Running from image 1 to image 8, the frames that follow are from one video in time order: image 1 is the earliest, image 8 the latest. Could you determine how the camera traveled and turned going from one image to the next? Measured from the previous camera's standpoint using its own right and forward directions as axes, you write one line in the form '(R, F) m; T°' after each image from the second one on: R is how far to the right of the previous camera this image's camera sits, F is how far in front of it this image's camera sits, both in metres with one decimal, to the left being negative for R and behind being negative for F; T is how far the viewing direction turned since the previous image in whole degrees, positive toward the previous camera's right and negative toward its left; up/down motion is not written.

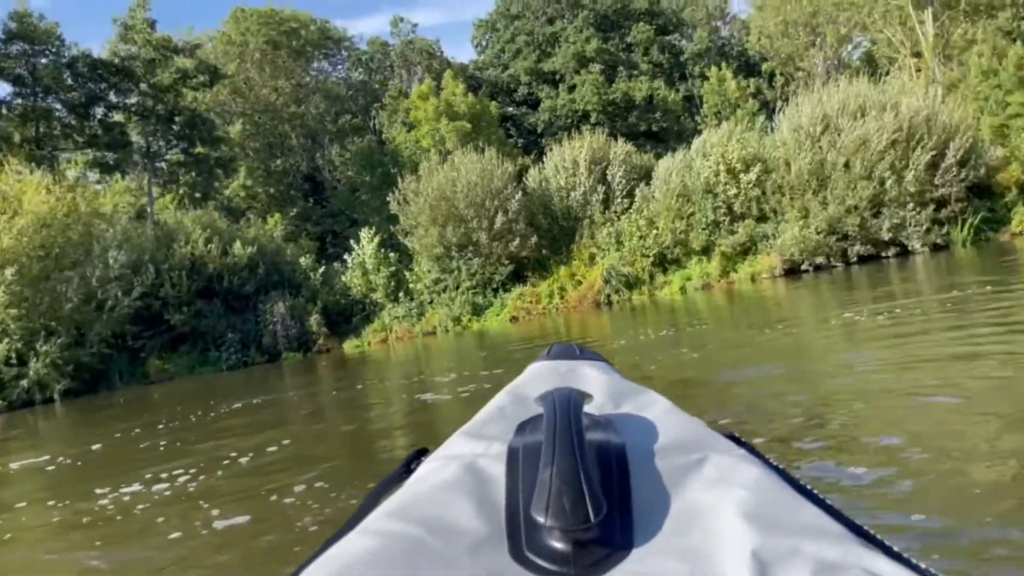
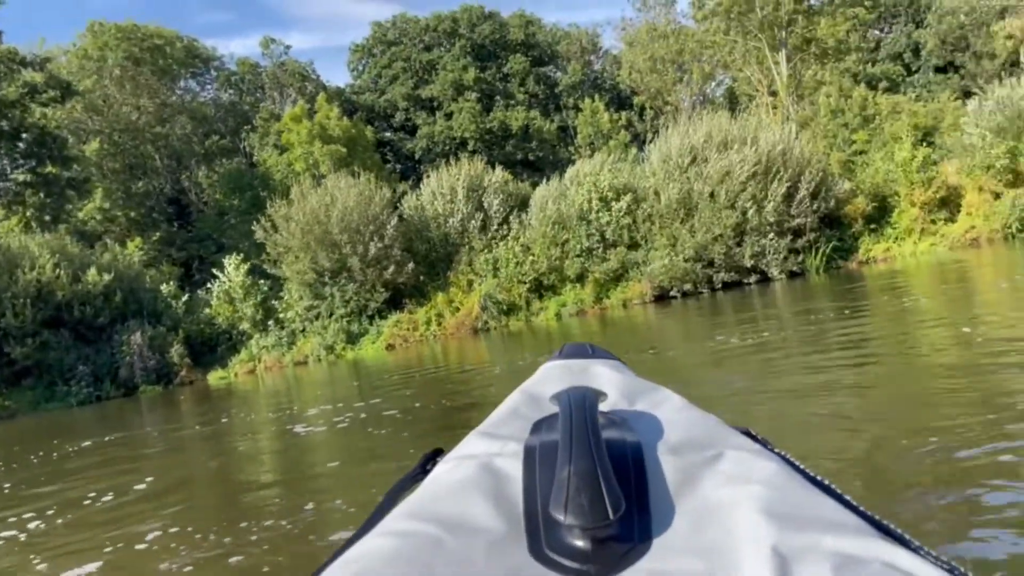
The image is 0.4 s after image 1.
(+0.1, +0.1) m; +8°
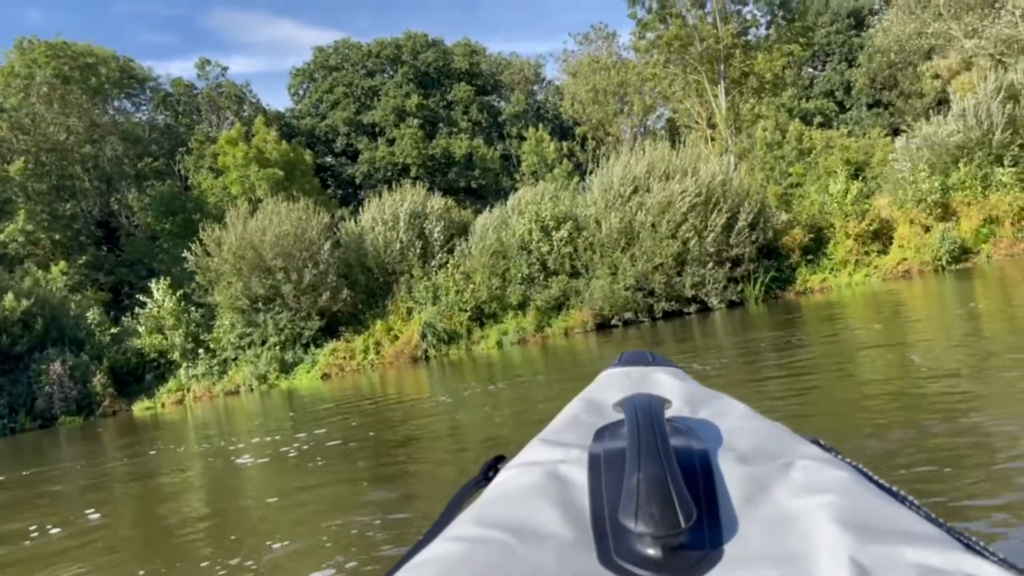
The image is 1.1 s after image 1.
(+0.1, +0.3) m; +4°
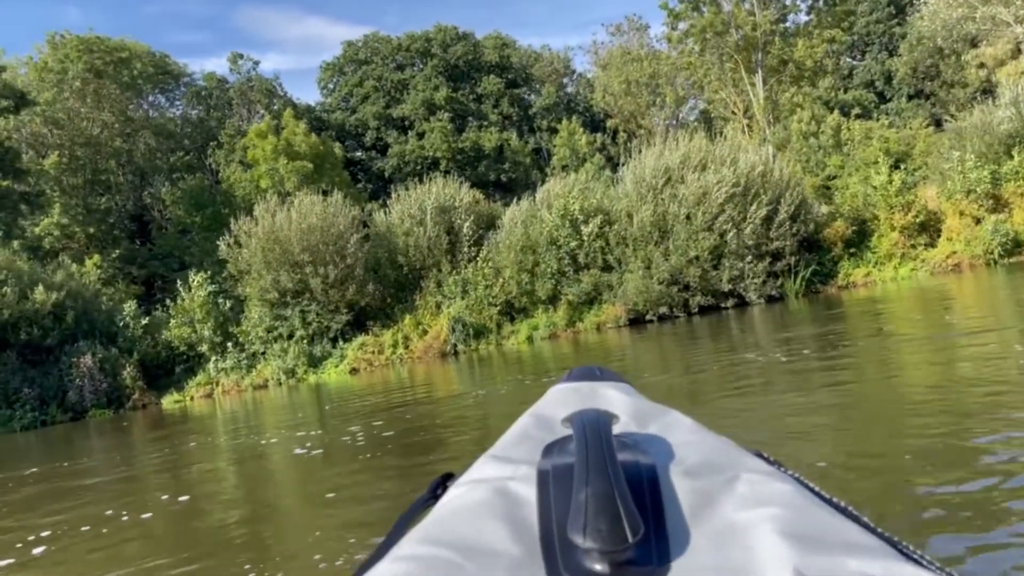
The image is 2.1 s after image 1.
(0.0, +0.4) m; -2°
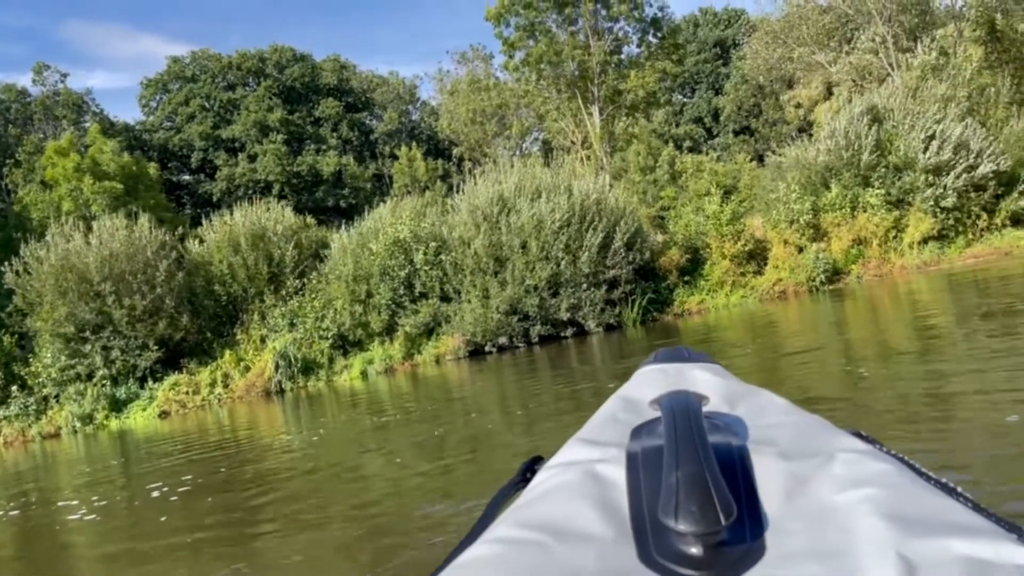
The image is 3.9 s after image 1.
(+0.3, +0.8) m; +11°
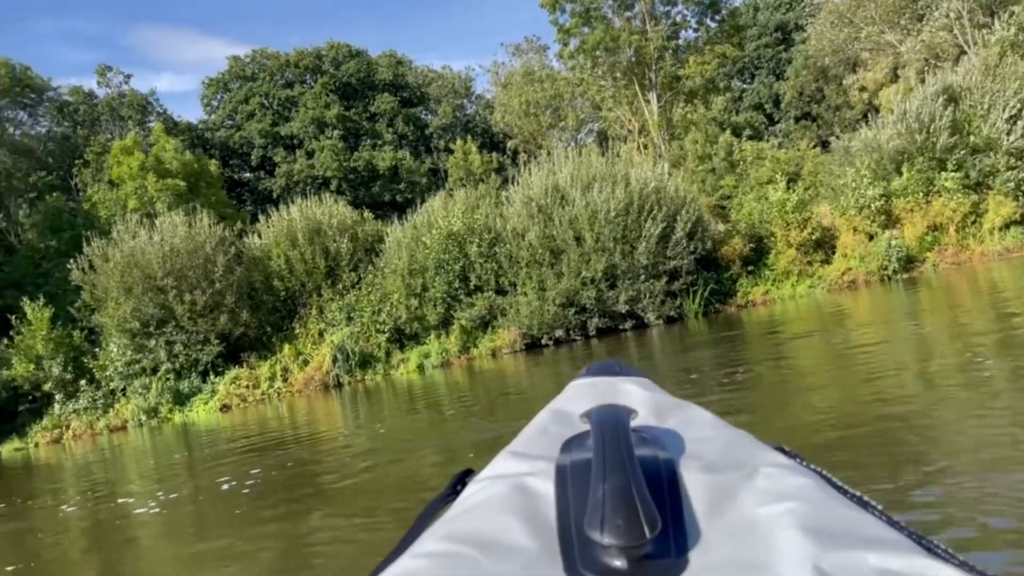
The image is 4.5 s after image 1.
(0.0, +0.3) m; -4°
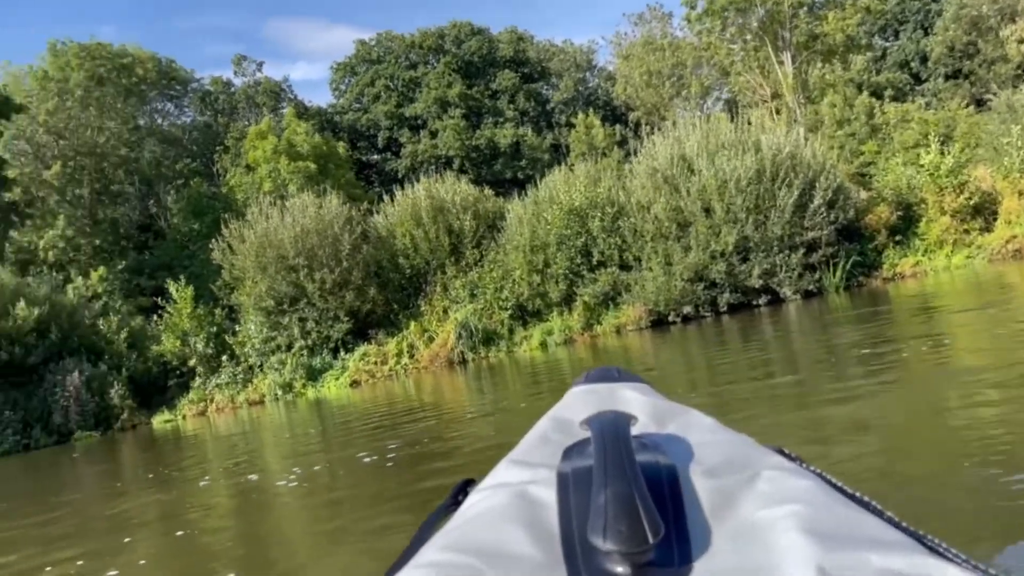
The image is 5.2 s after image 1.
(0.0, +0.3) m; -9°
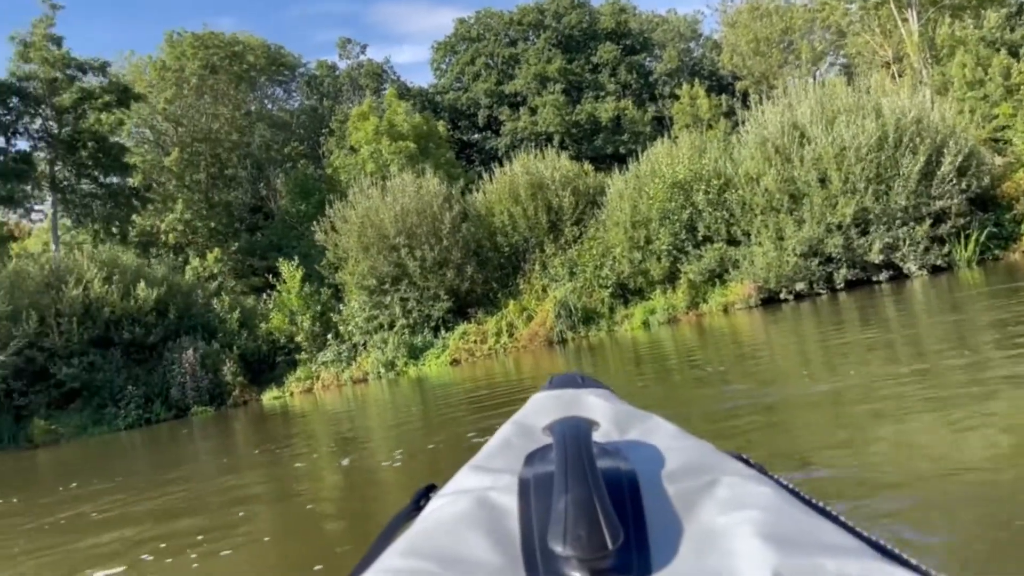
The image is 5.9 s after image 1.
(0.0, +0.3) m; -7°
